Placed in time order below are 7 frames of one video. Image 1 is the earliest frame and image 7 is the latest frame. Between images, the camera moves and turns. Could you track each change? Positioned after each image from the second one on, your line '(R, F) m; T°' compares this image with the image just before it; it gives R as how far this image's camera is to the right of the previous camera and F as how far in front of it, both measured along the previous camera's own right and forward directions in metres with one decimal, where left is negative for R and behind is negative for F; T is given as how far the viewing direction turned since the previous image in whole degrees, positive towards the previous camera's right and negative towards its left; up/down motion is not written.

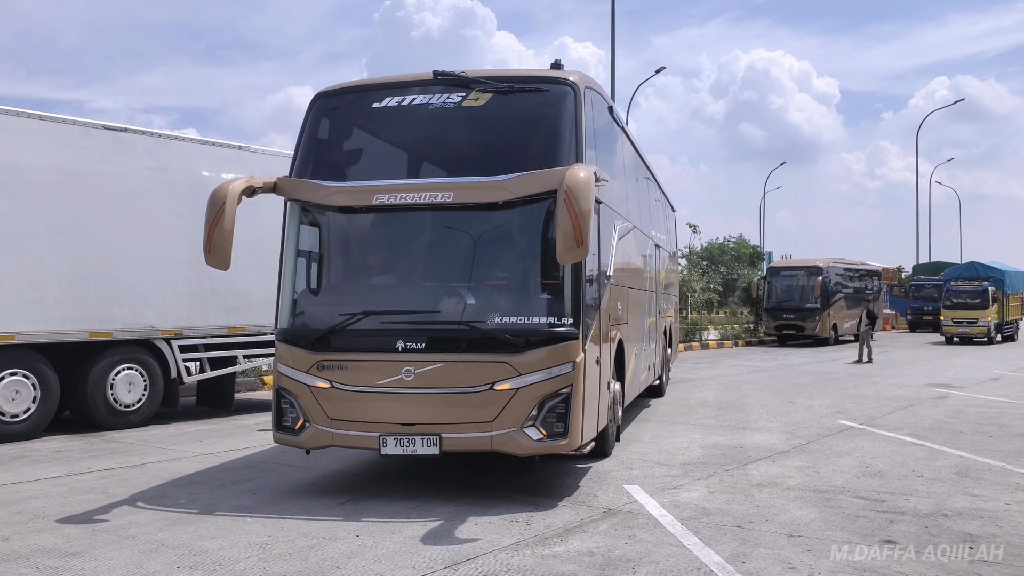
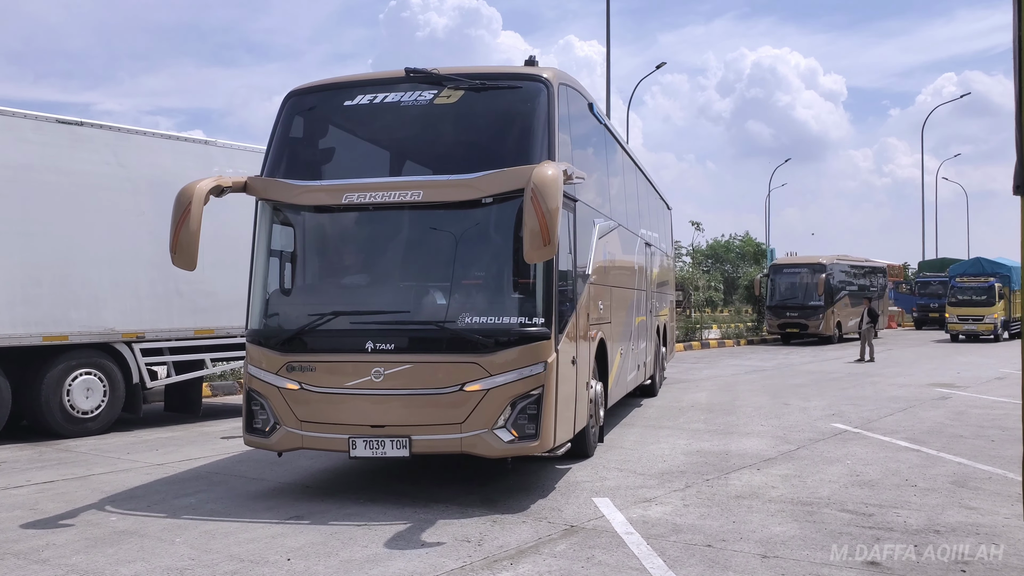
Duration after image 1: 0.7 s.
(+0.3, +0.5) m; 0°
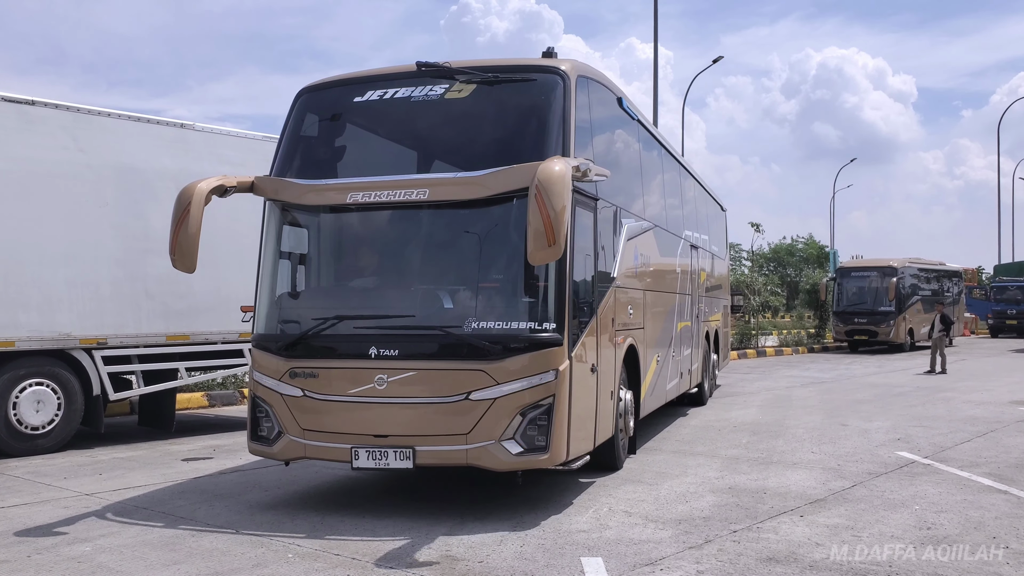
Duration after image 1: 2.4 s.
(+0.5, +1.4) m; -4°
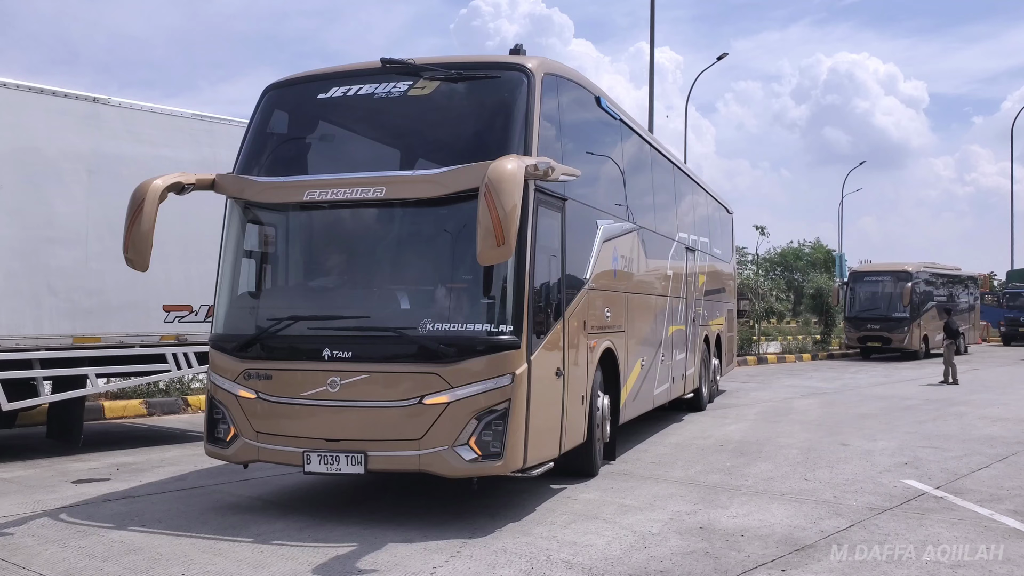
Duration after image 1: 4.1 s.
(+0.5, +1.2) m; 0°
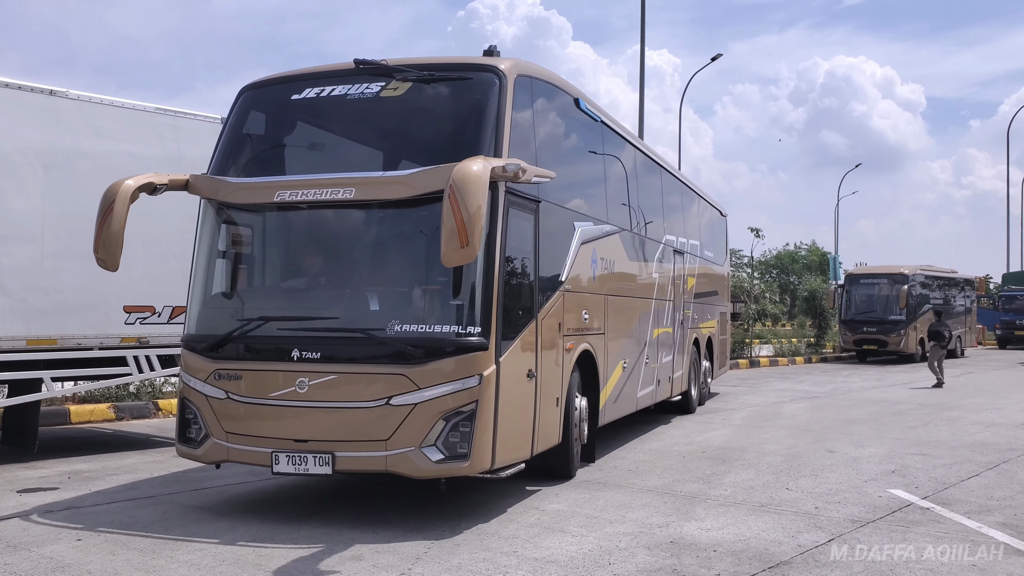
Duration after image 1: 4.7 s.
(+0.2, +0.3) m; 0°
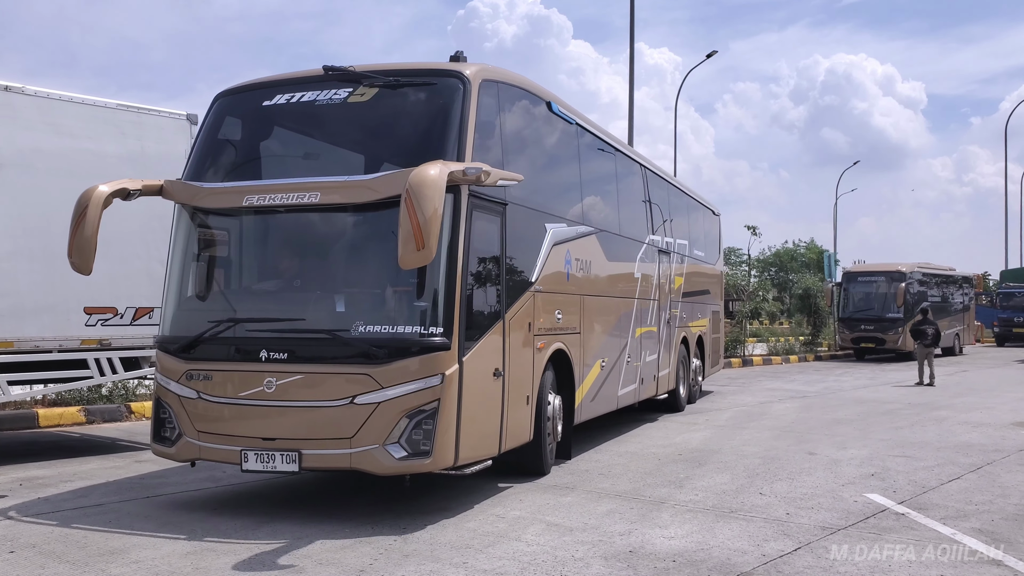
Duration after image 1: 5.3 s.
(+0.3, +0.2) m; 0°
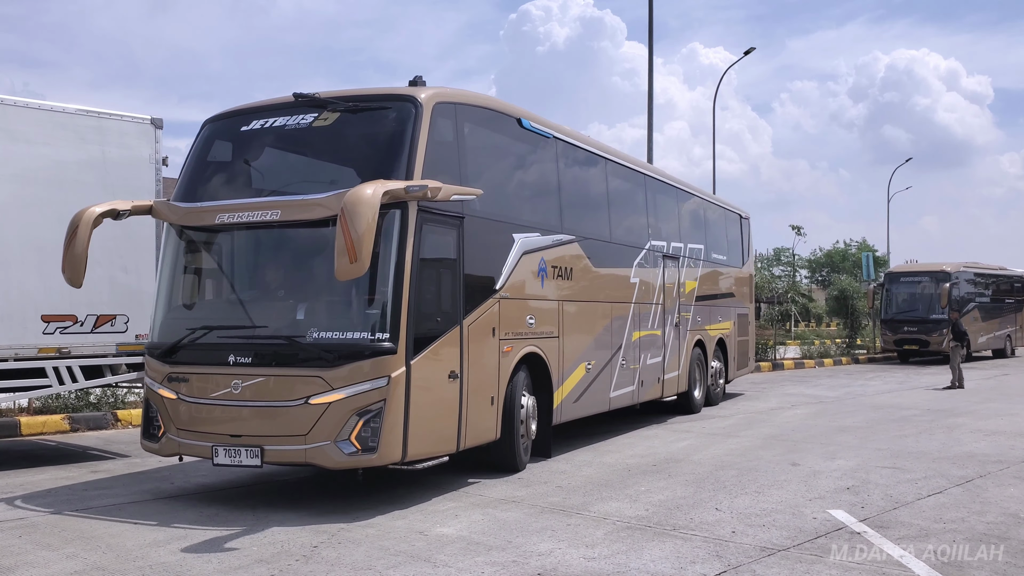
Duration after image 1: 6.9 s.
(+0.8, +0.3) m; -3°
